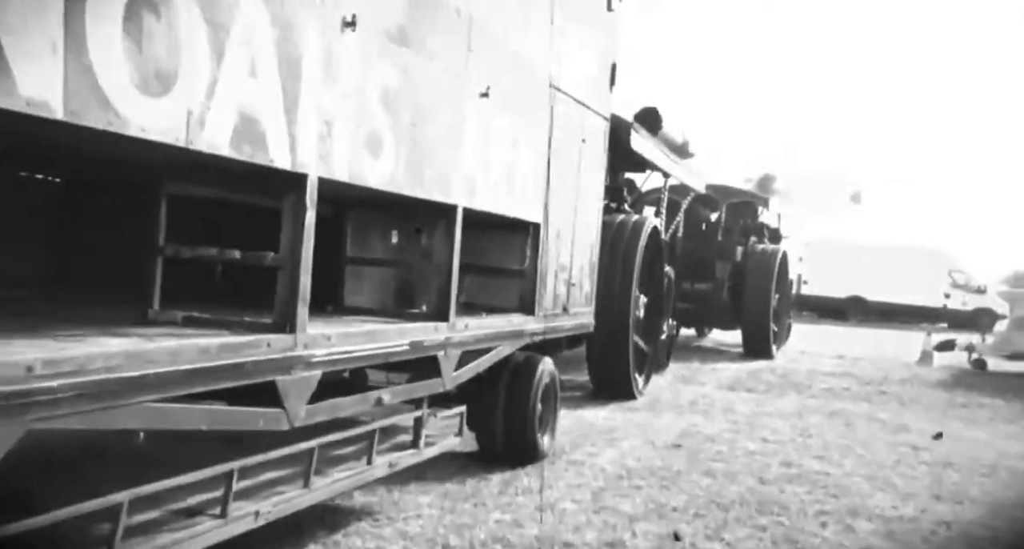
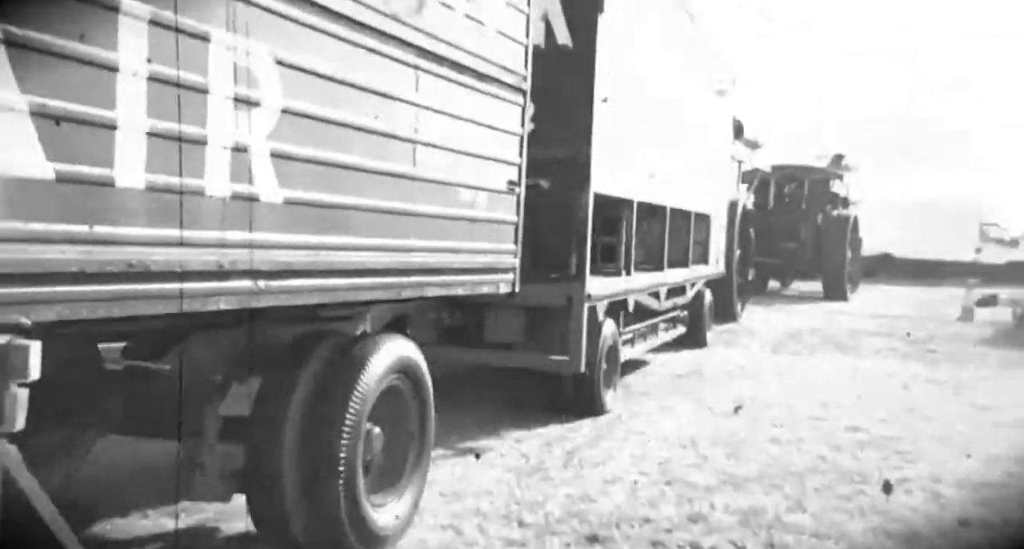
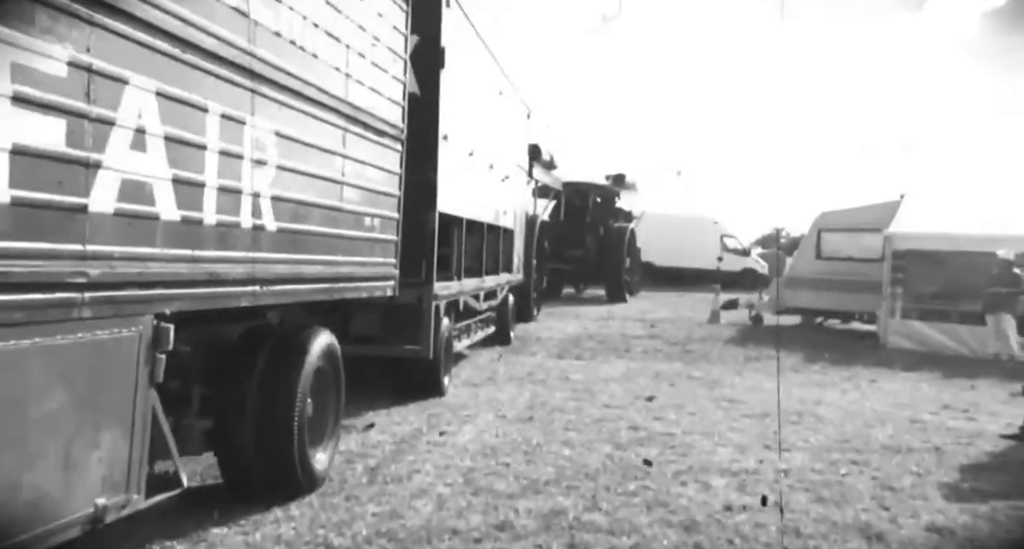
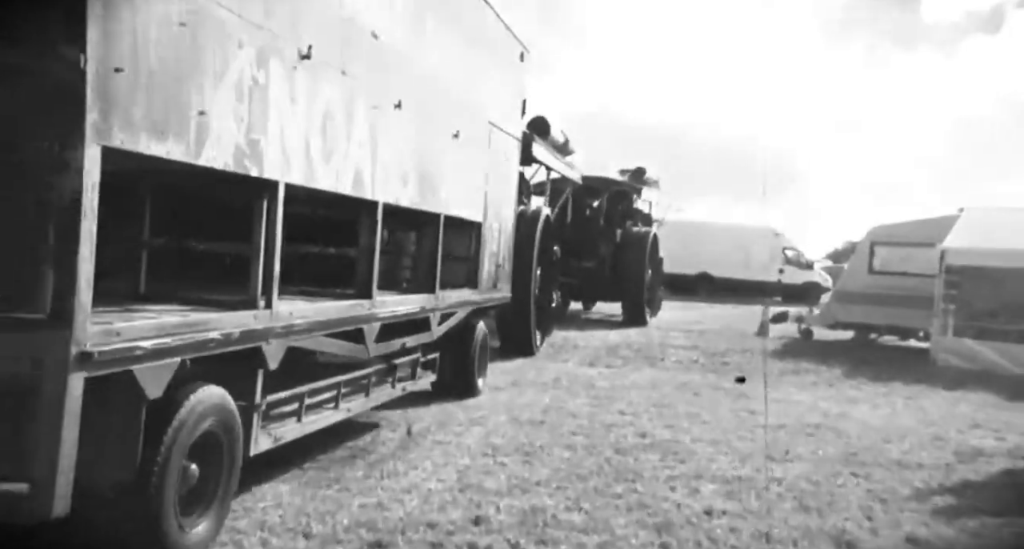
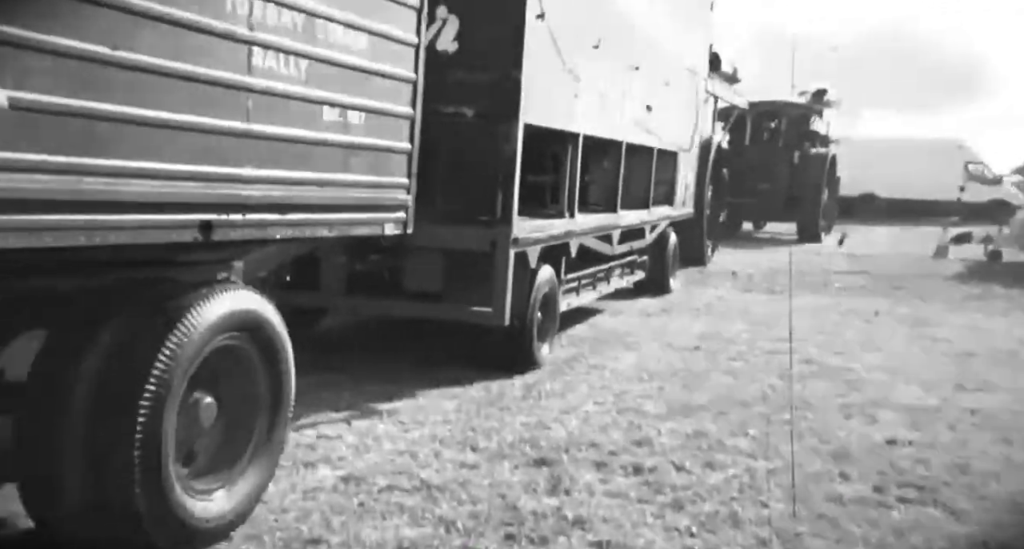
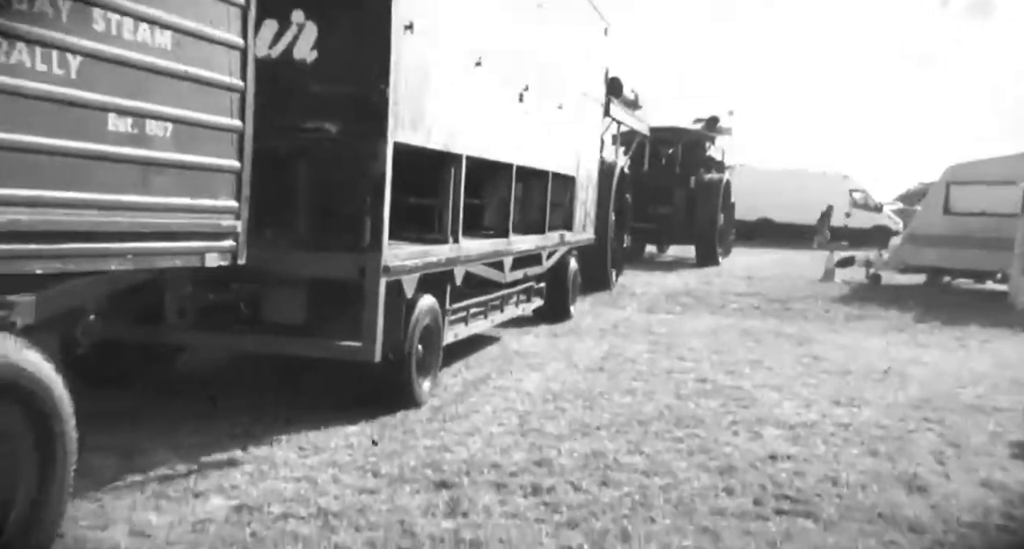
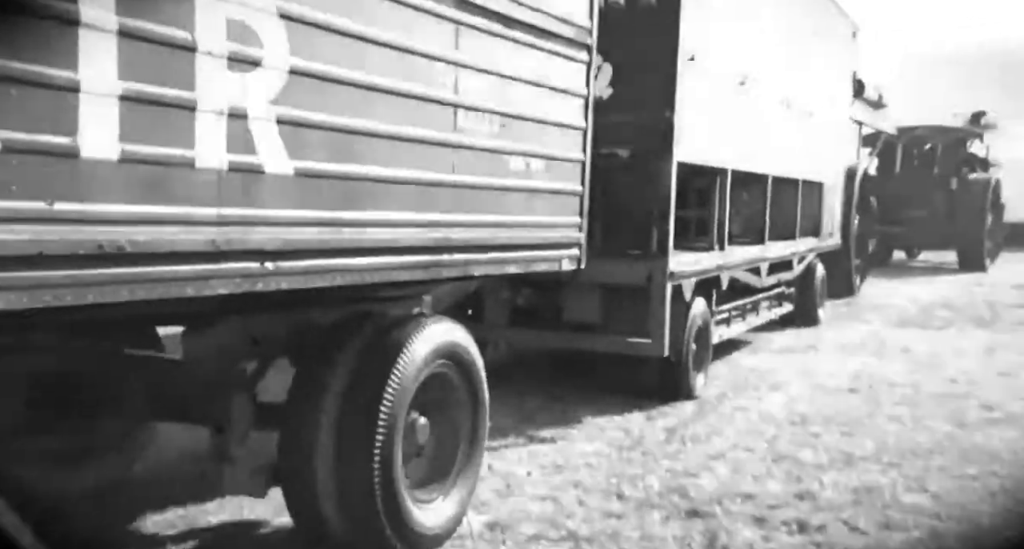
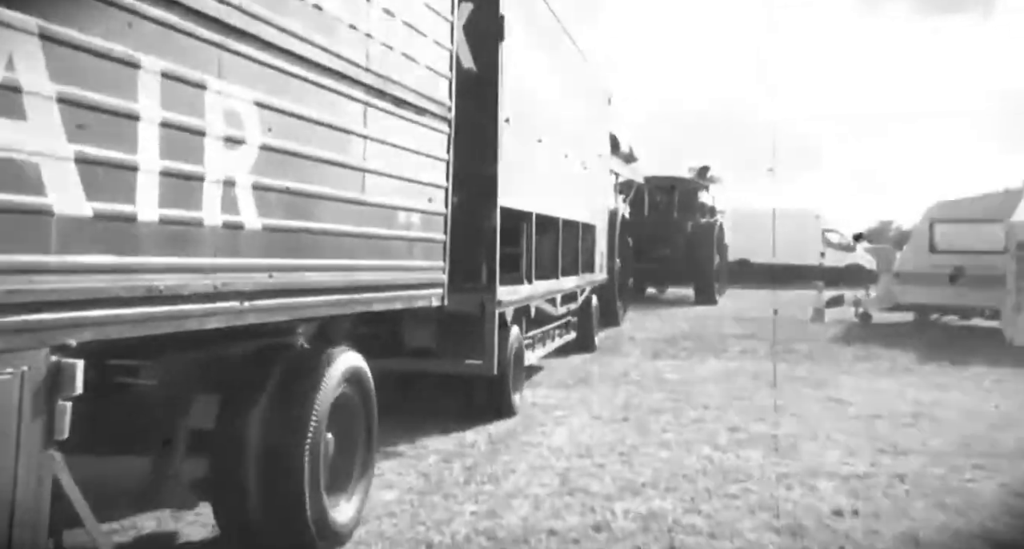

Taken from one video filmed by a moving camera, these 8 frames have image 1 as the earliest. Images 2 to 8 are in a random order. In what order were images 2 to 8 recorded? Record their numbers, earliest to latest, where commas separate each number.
4, 6, 5, 7, 2, 8, 3
